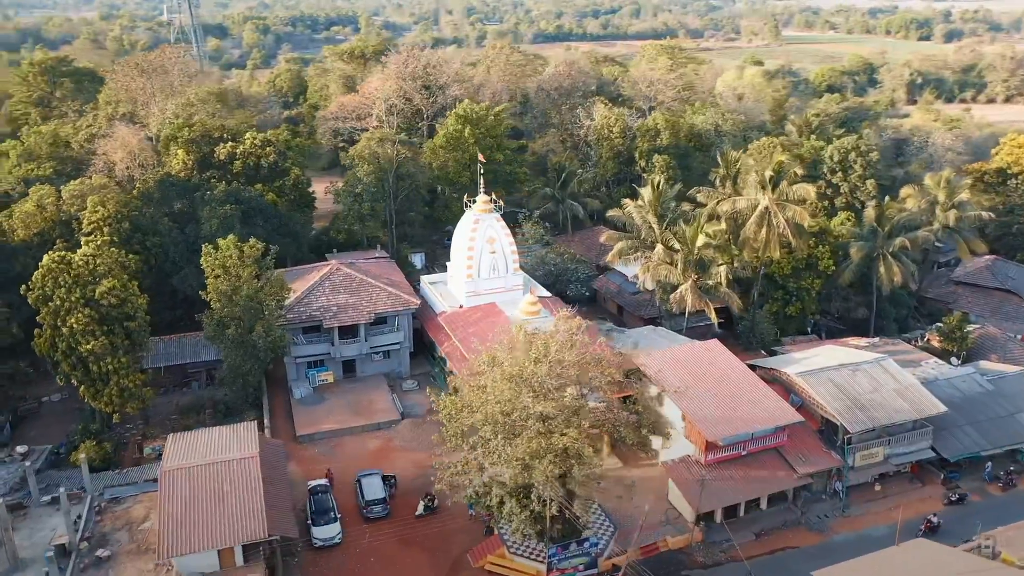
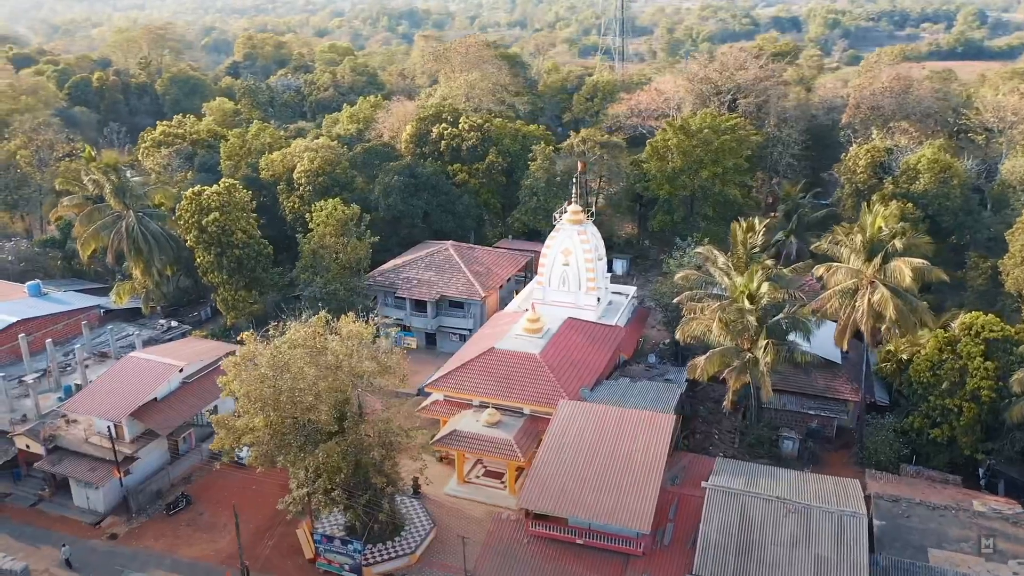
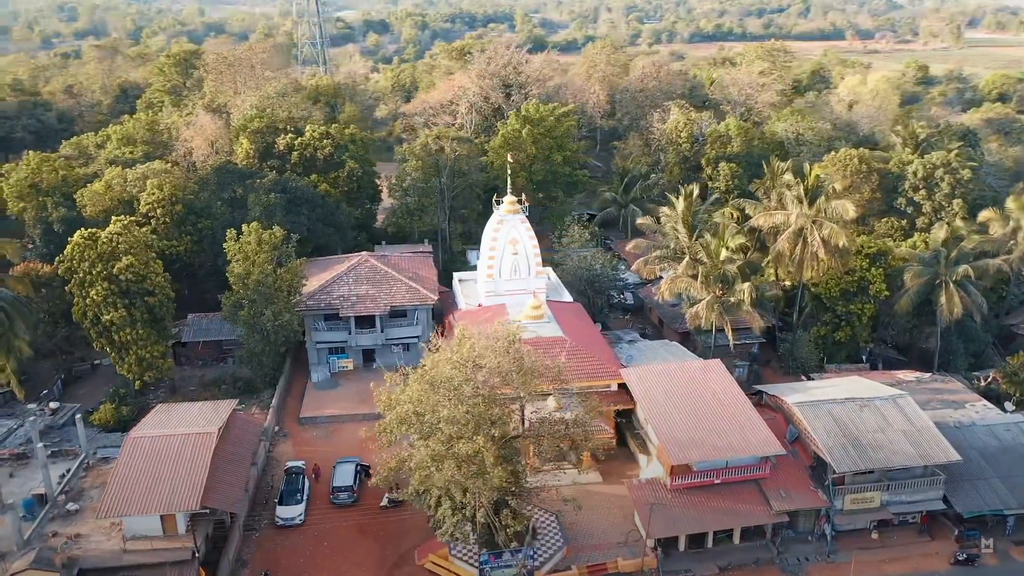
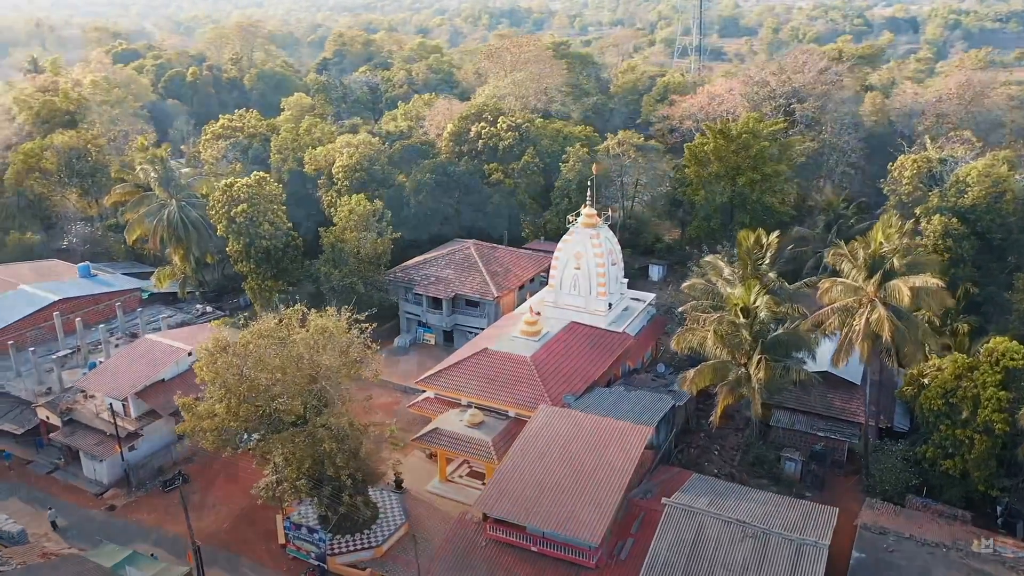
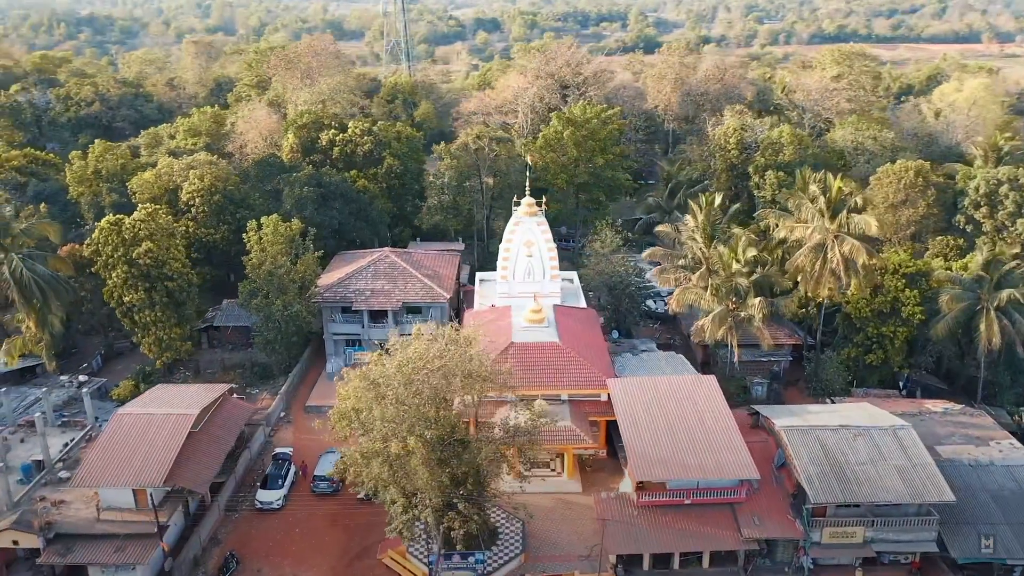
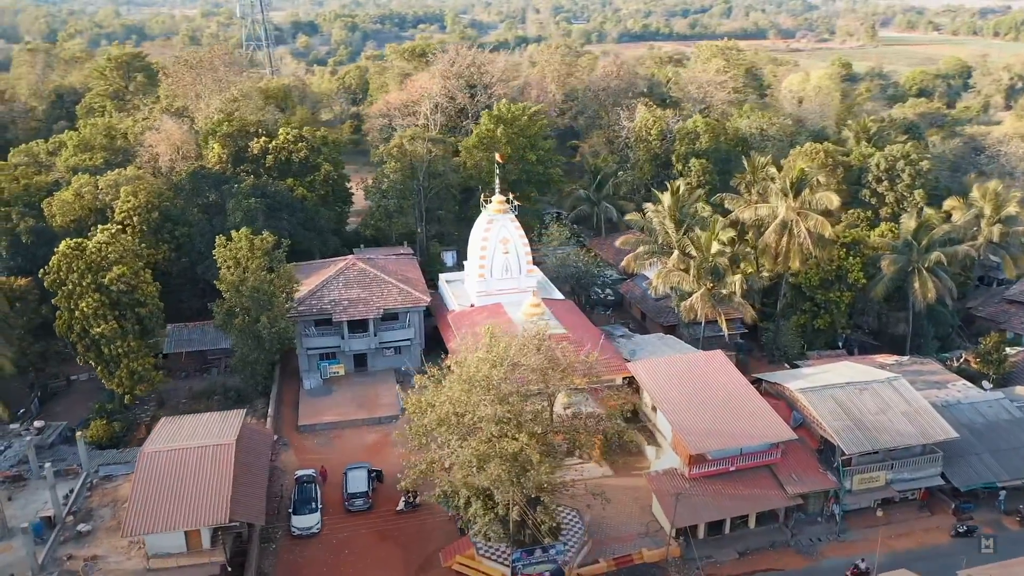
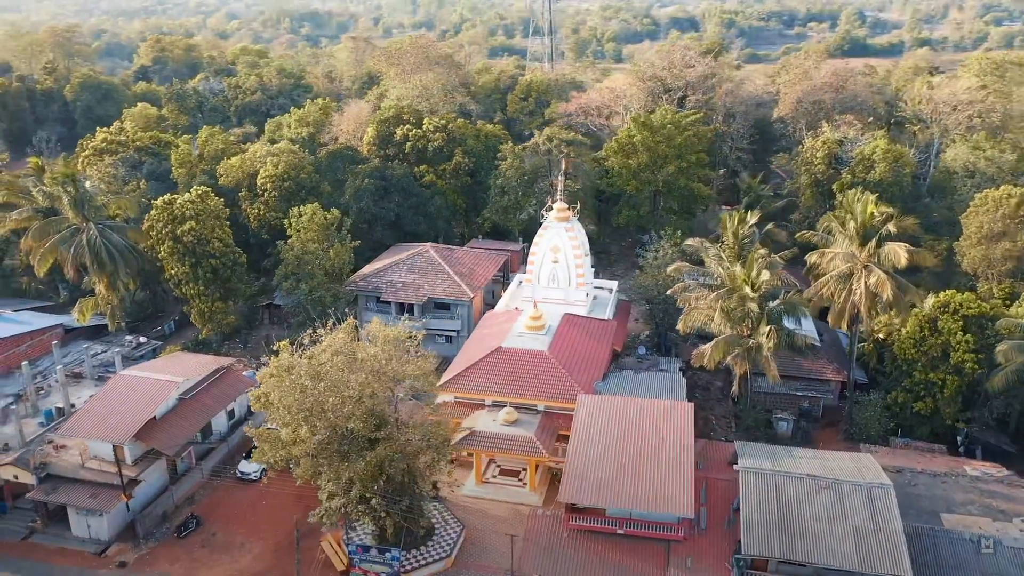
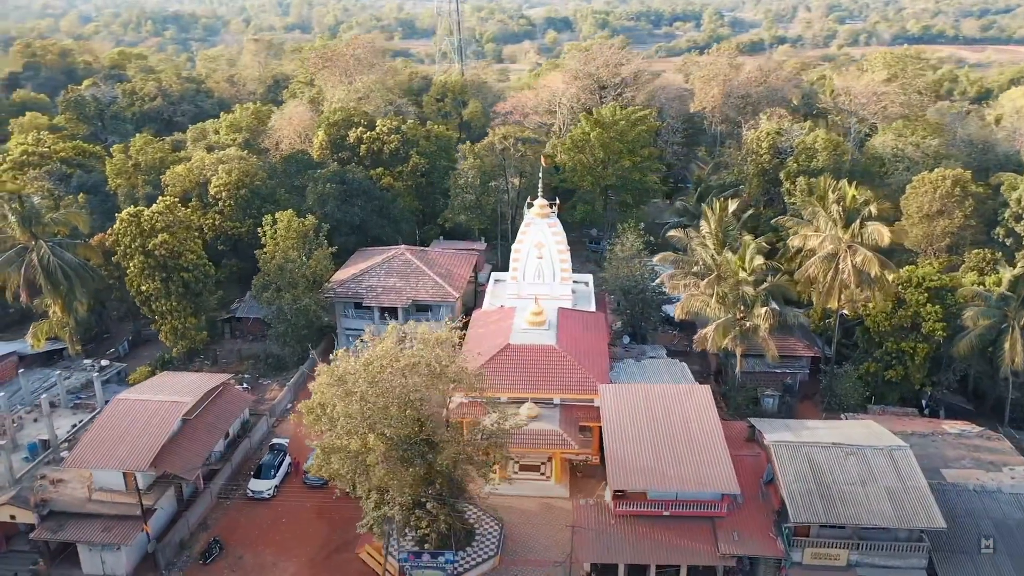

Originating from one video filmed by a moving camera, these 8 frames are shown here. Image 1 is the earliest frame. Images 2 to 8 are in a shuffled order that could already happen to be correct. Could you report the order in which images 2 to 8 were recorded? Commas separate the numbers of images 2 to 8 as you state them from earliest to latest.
6, 3, 5, 8, 7, 2, 4
